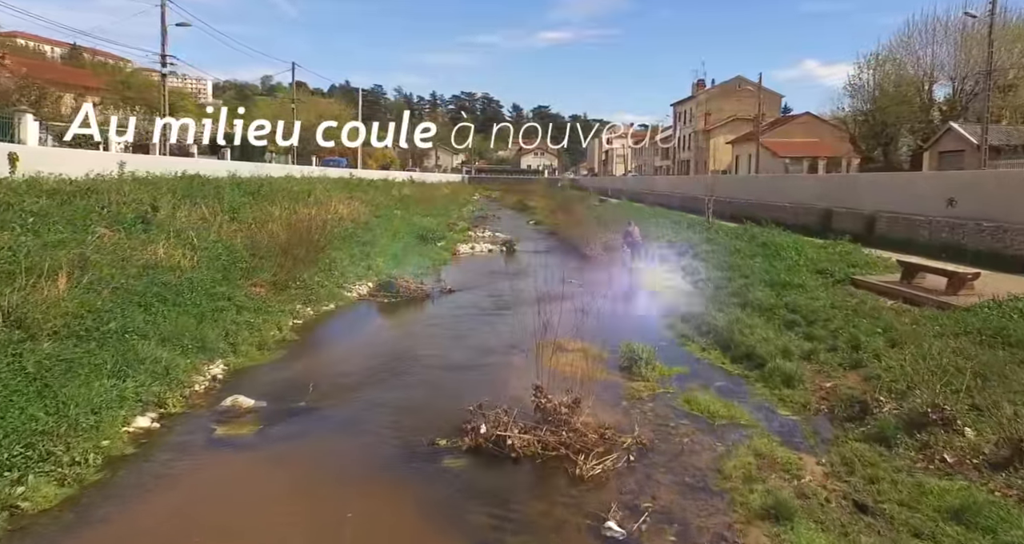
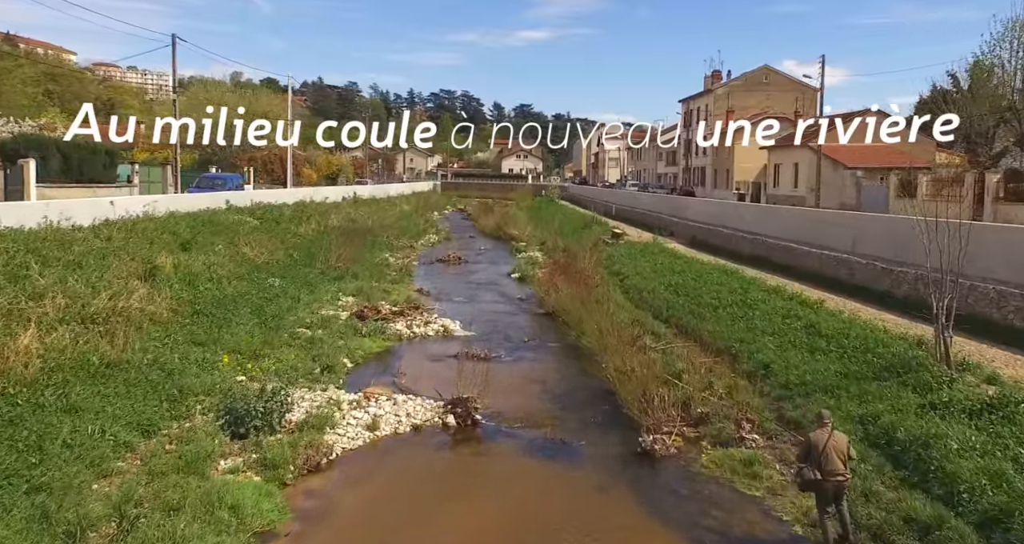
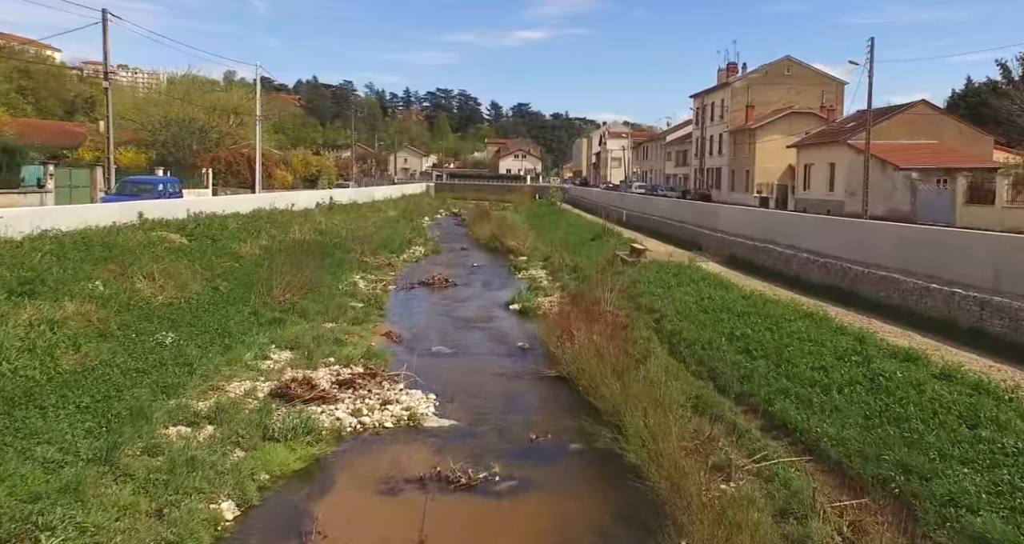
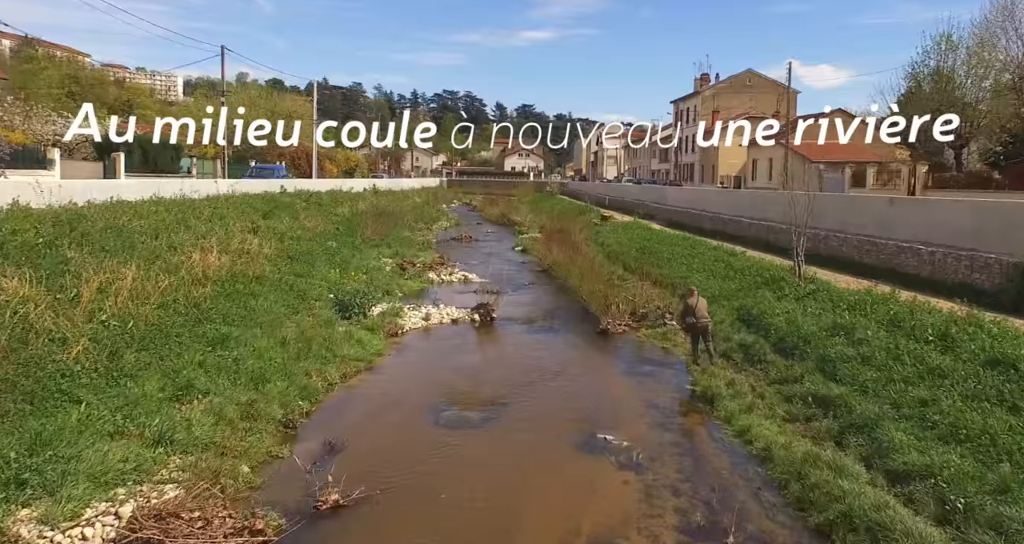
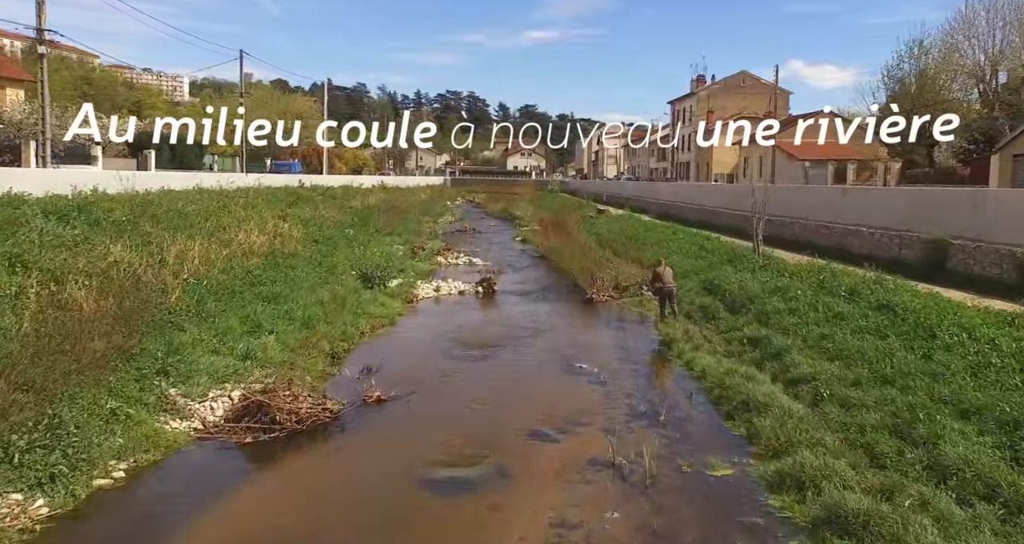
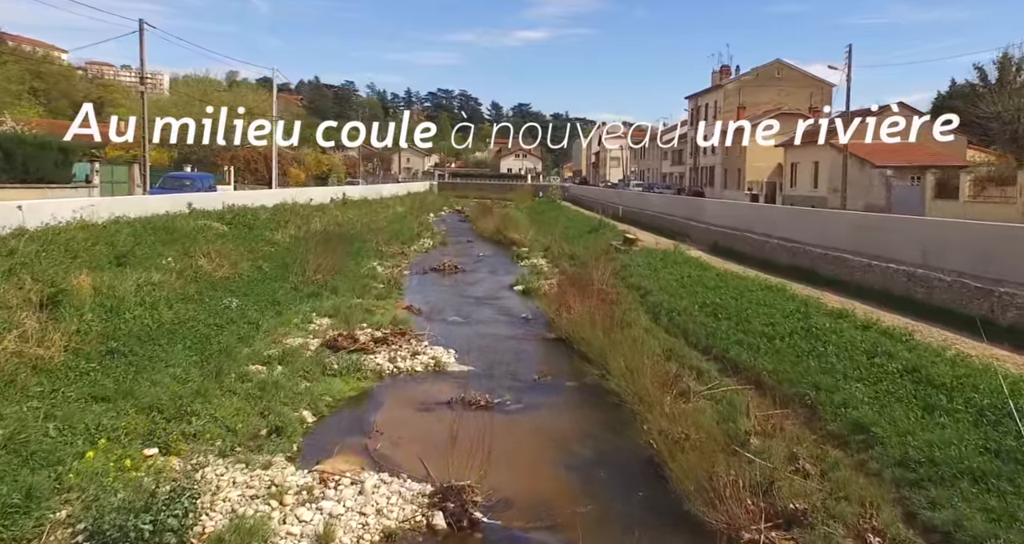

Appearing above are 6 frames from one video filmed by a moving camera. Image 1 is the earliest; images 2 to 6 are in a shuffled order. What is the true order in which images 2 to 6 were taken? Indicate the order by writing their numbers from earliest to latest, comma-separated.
5, 4, 2, 6, 3
